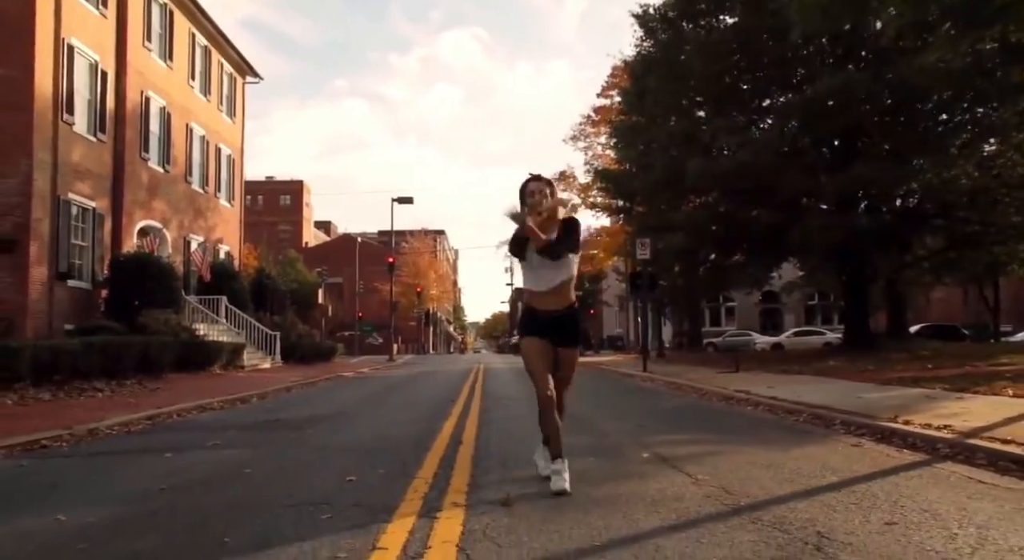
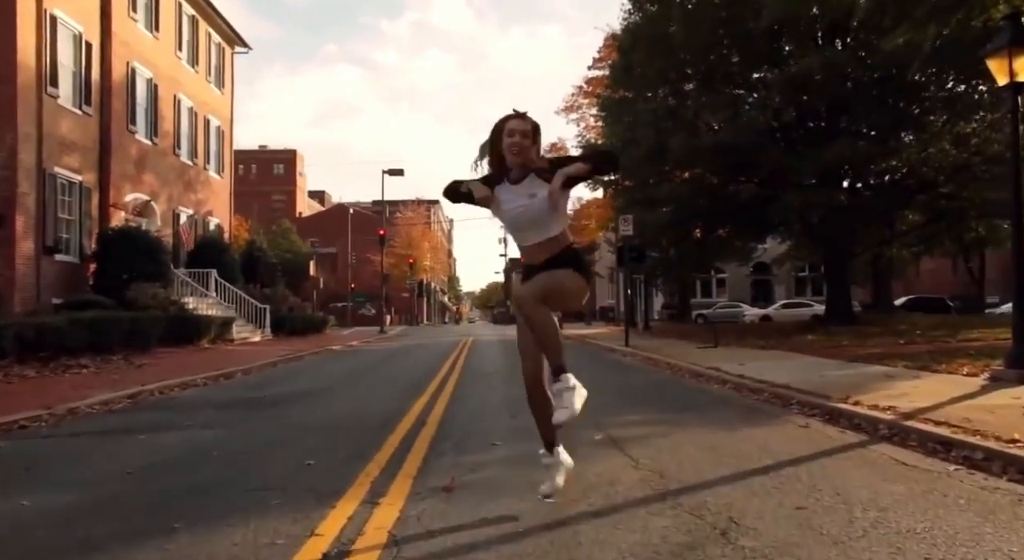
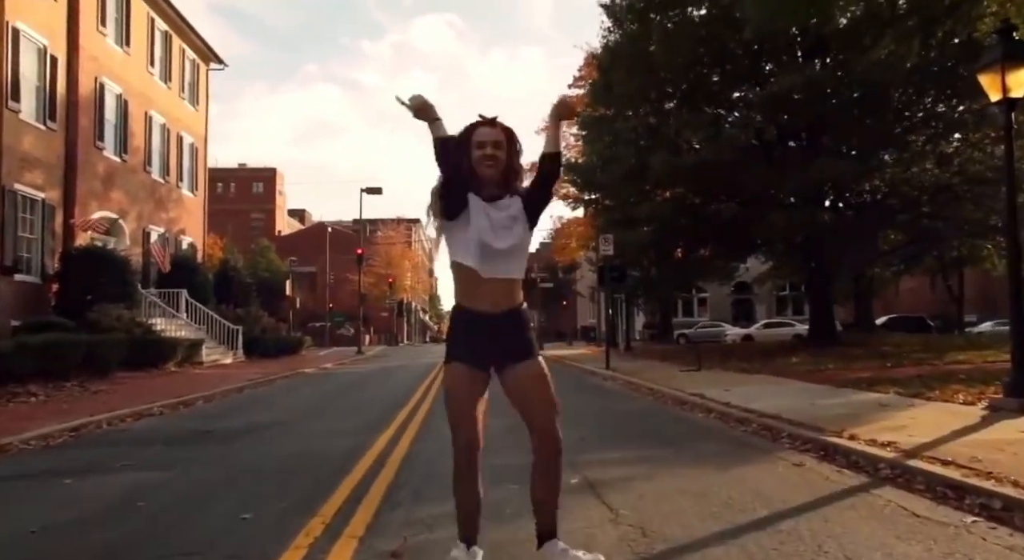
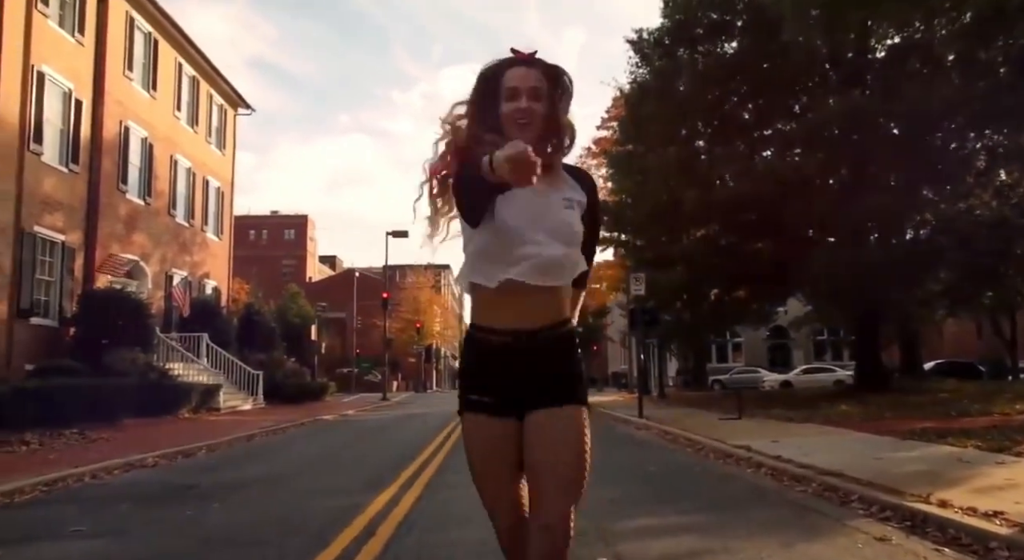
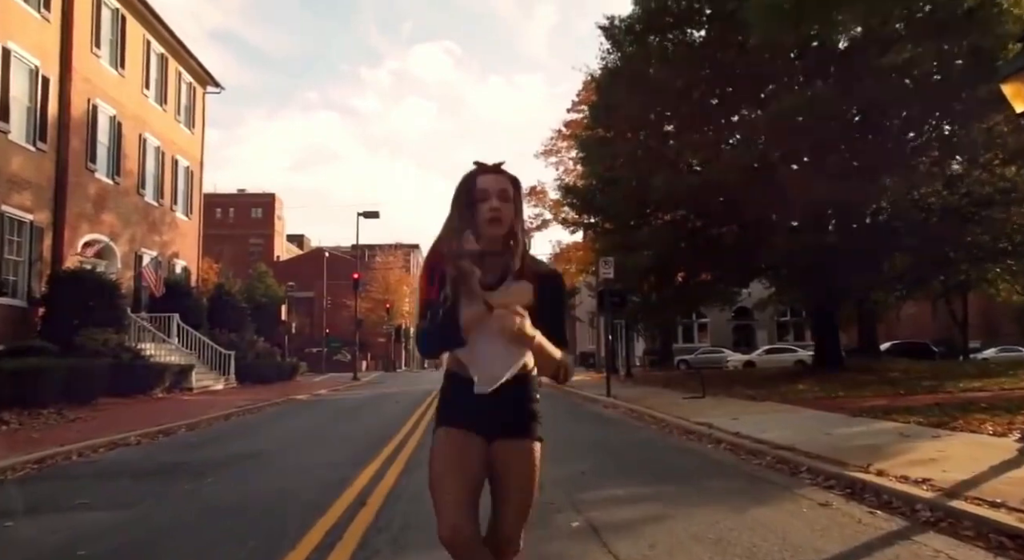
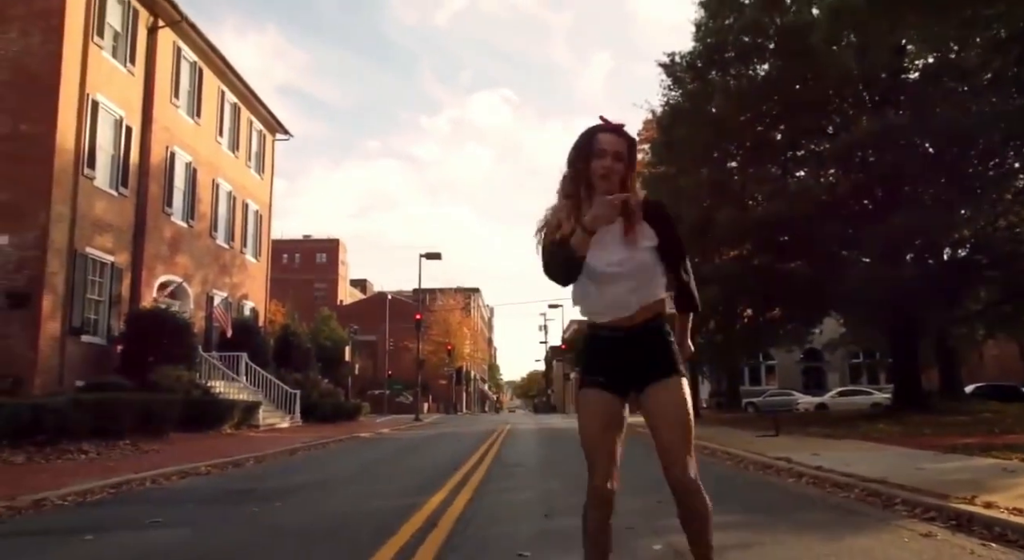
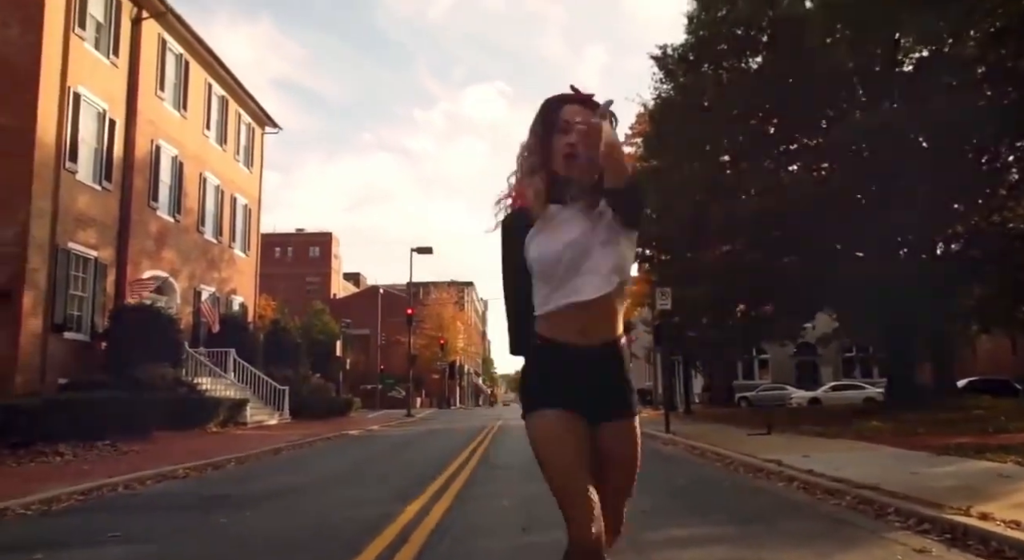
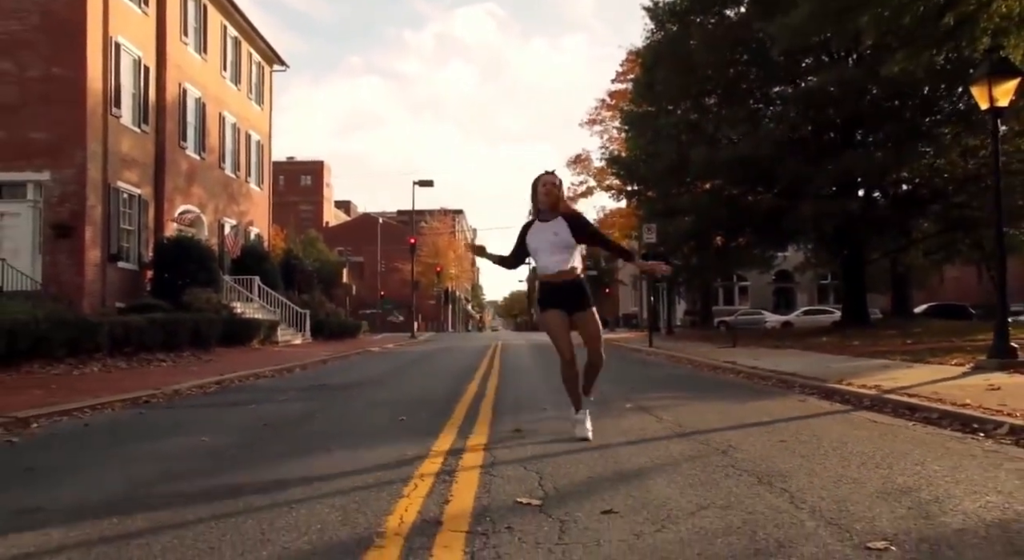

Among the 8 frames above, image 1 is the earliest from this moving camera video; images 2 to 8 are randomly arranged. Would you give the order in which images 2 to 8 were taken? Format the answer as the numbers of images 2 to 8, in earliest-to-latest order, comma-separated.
8, 2, 3, 5, 4, 7, 6
